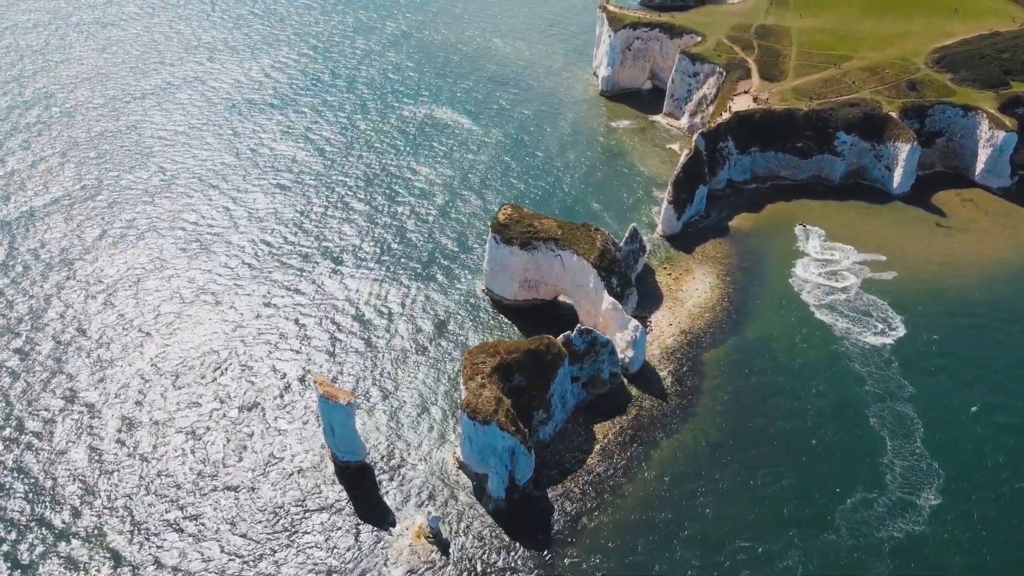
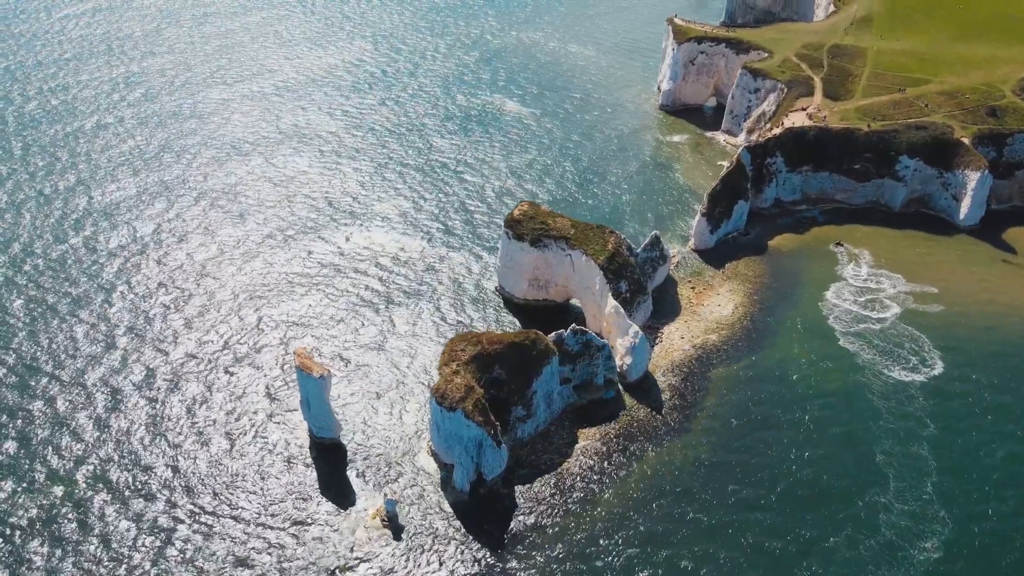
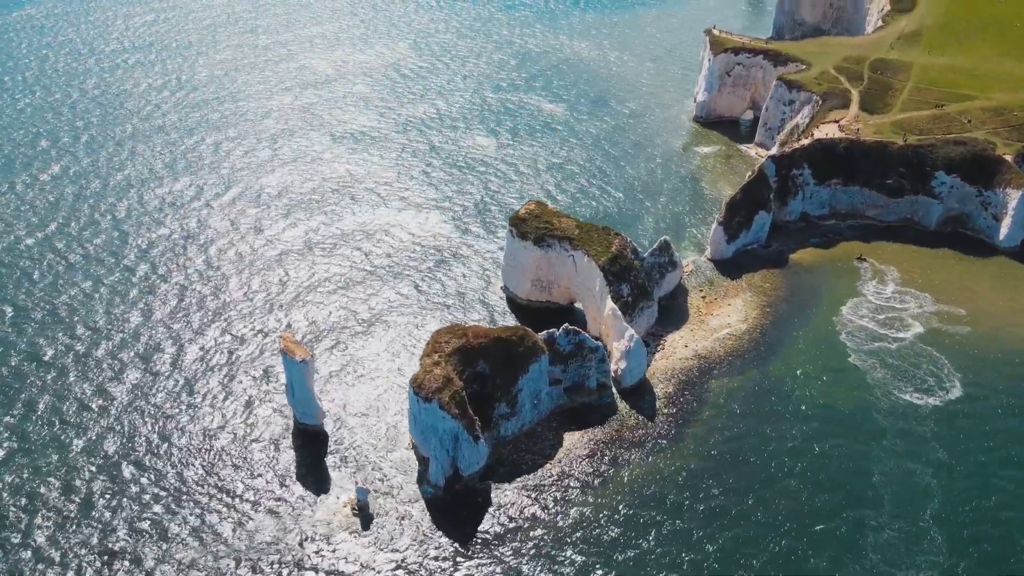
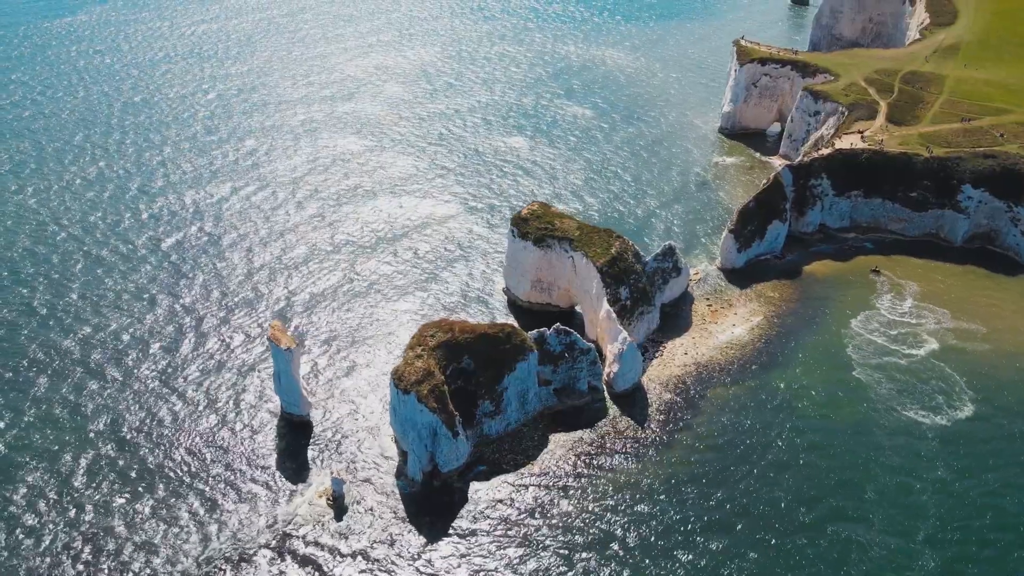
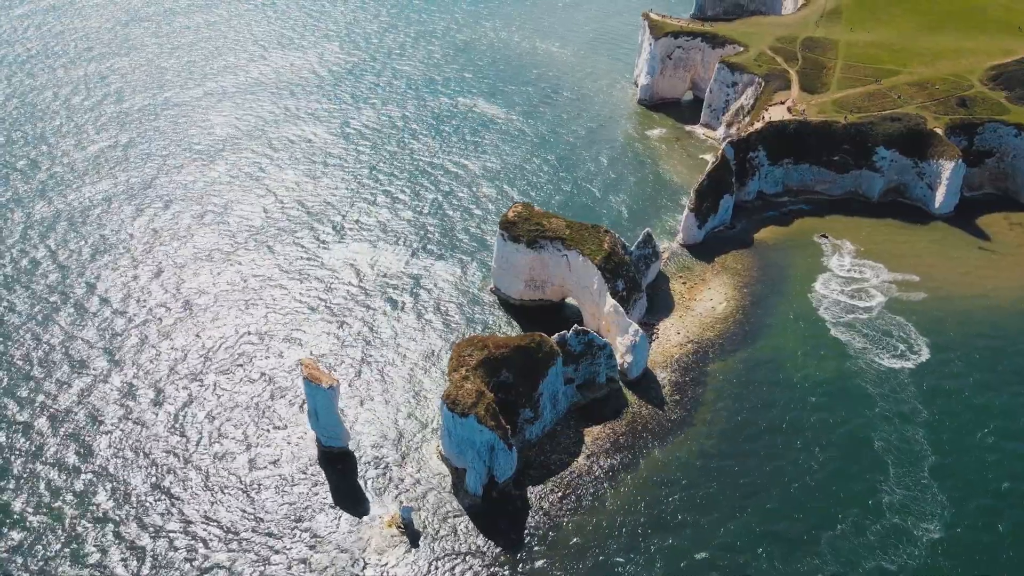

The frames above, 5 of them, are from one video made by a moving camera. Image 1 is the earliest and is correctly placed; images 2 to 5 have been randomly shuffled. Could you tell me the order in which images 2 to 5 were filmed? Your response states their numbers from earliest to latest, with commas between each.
5, 2, 3, 4
